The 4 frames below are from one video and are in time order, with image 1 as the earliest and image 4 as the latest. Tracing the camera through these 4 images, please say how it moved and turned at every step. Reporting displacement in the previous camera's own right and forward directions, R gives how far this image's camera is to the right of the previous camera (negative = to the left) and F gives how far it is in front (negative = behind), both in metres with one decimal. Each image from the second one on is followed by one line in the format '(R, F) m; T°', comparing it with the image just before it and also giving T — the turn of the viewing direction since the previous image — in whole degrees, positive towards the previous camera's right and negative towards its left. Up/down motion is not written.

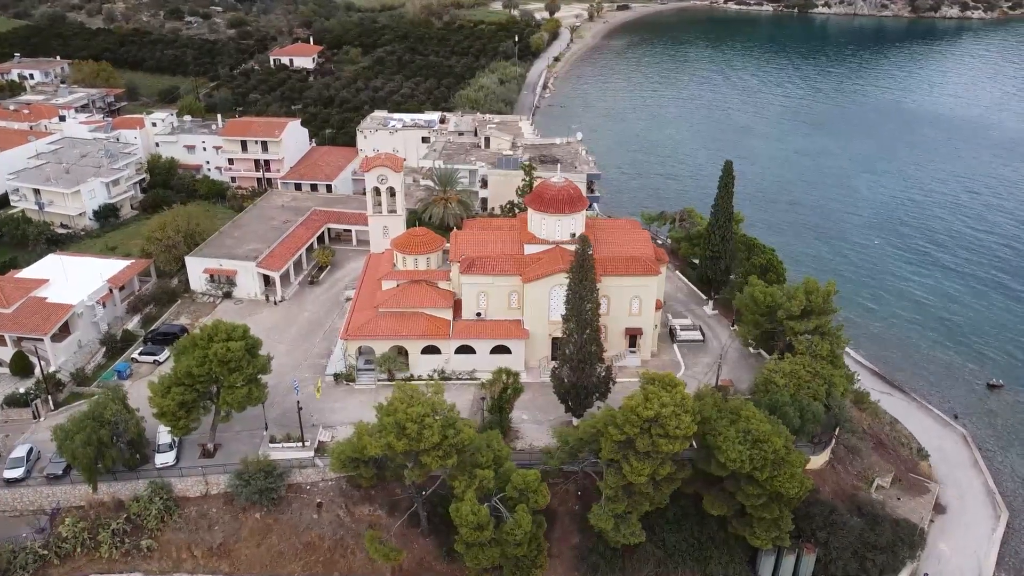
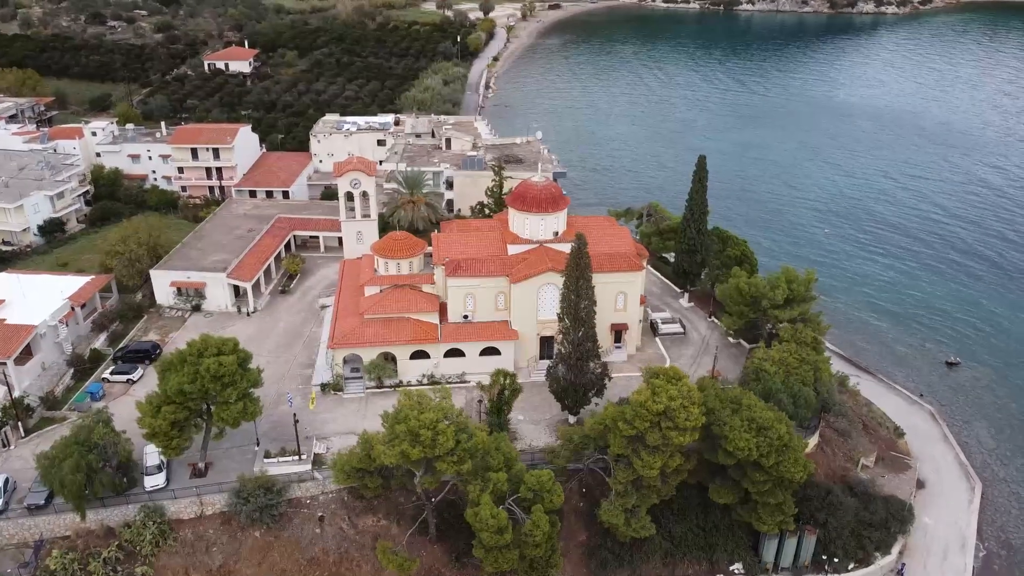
(-2.9, +0.2) m; +5°
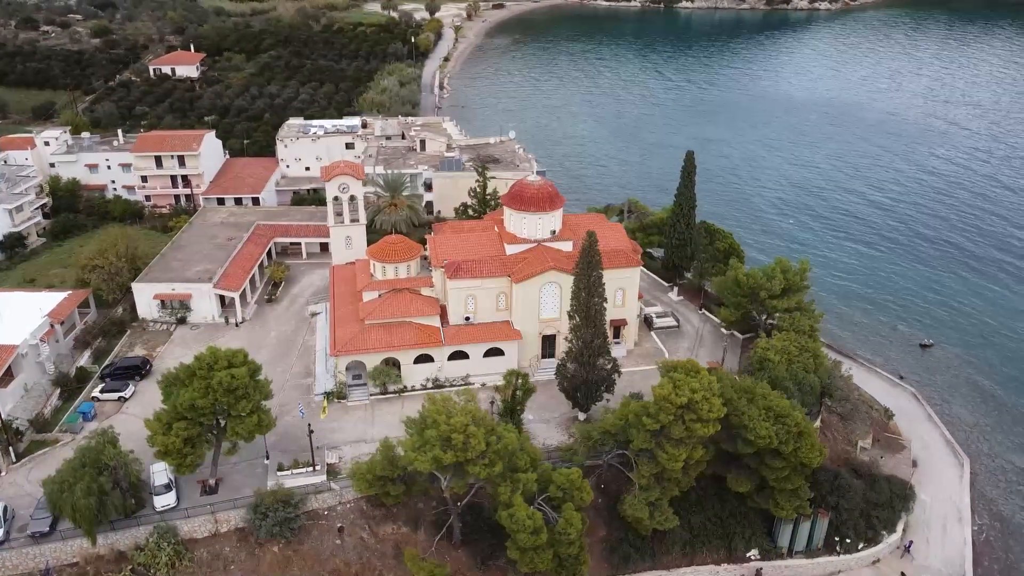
(-3.2, +0.2) m; +4°
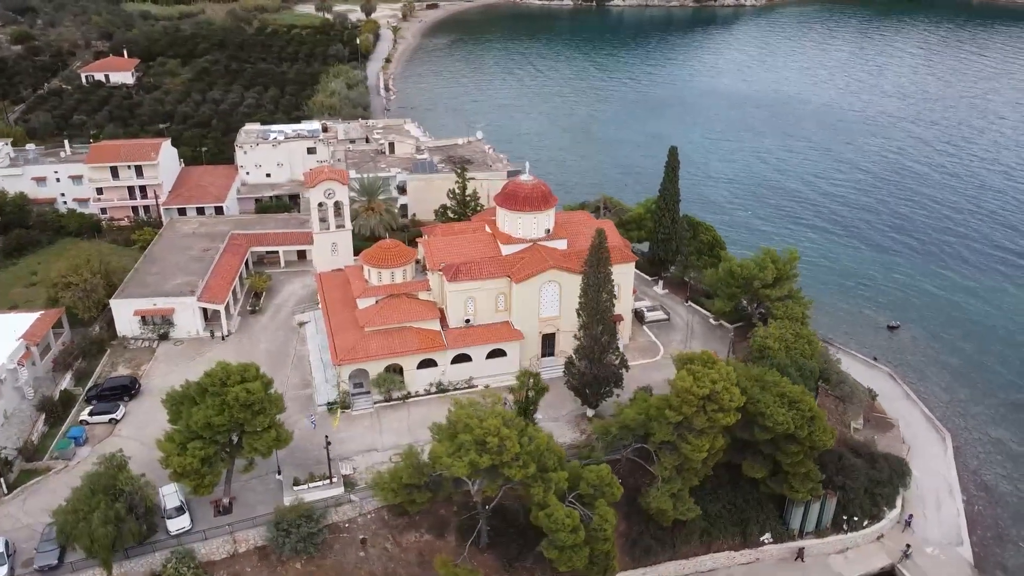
(-3.6, +0.2) m; +5°
